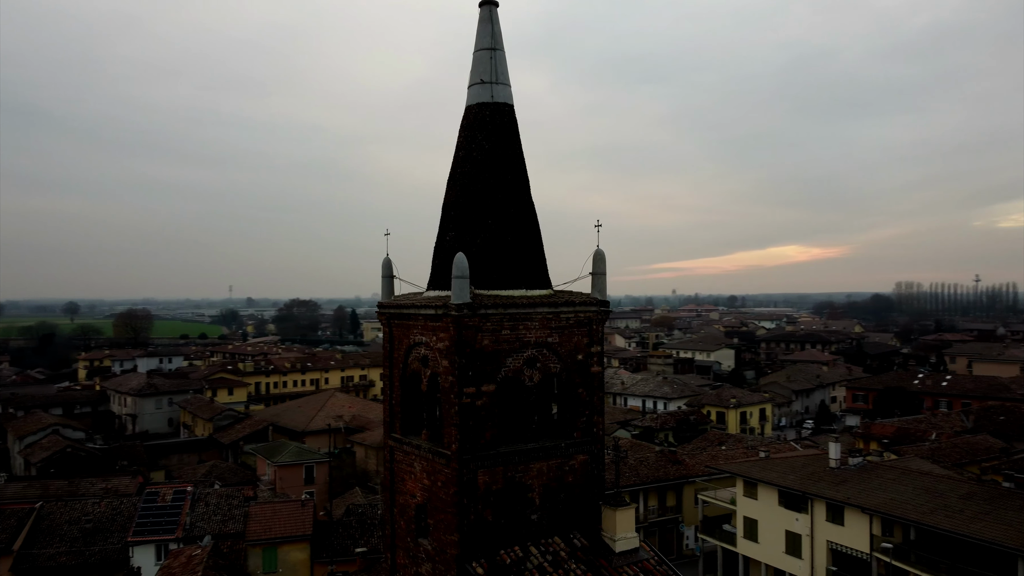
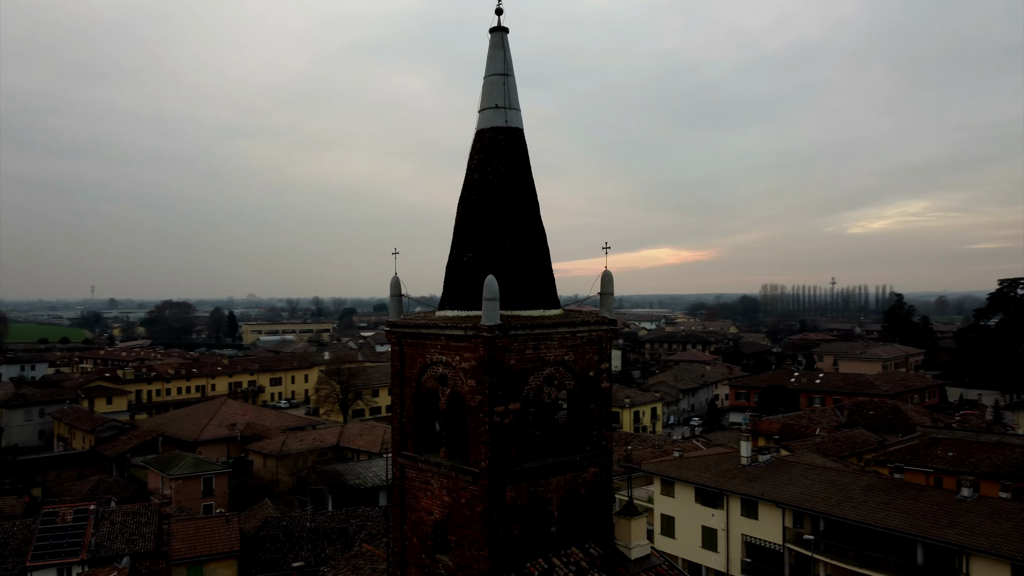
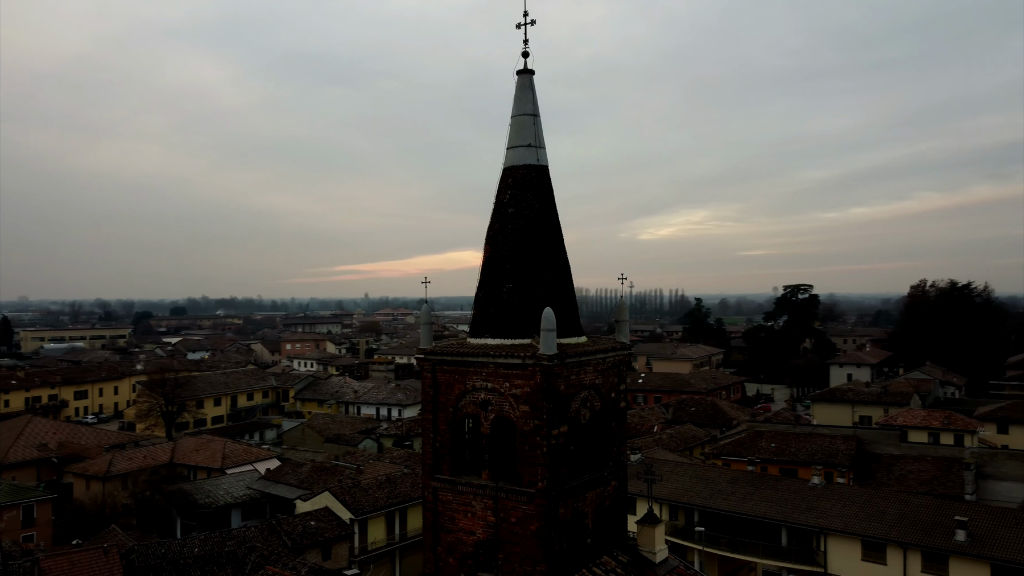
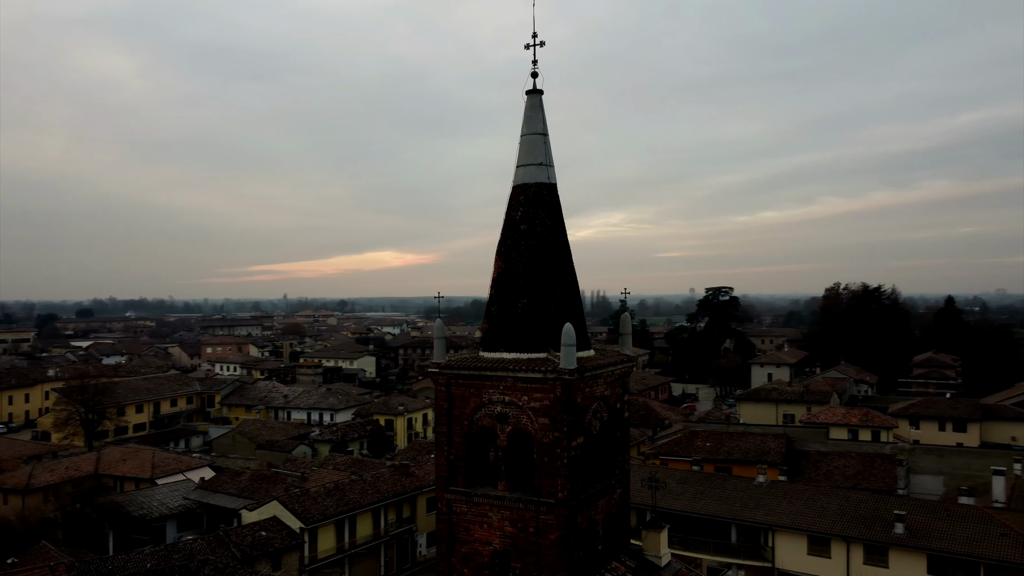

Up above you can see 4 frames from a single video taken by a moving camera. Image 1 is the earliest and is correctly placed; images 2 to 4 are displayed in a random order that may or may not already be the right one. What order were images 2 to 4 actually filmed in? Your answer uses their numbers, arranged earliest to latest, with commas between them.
2, 3, 4
